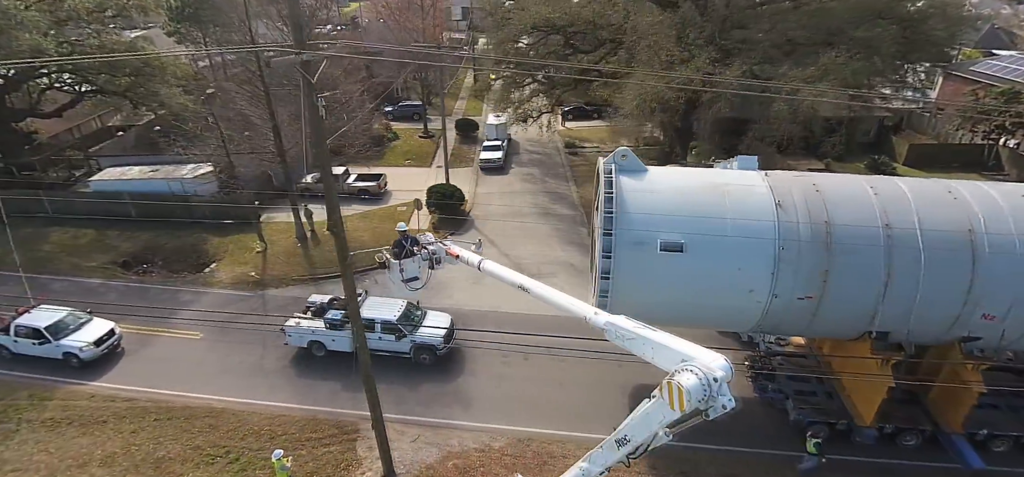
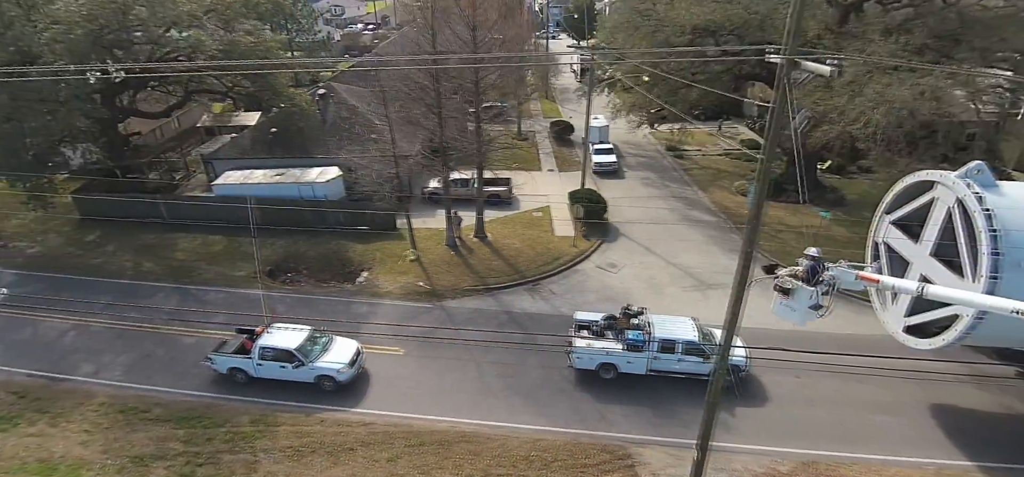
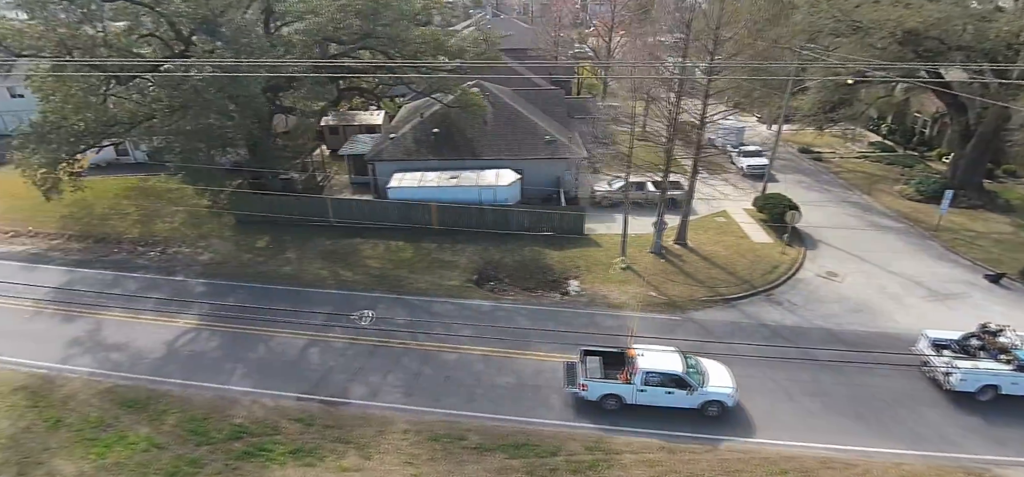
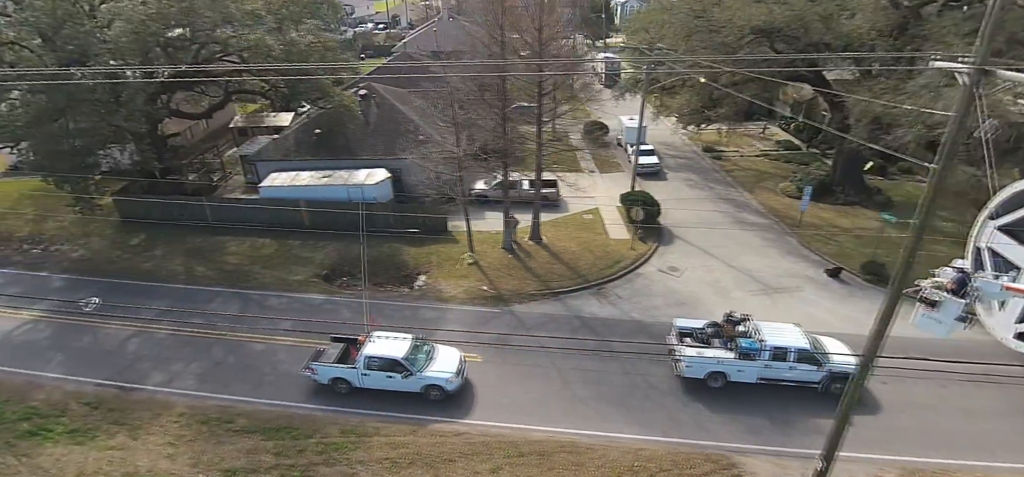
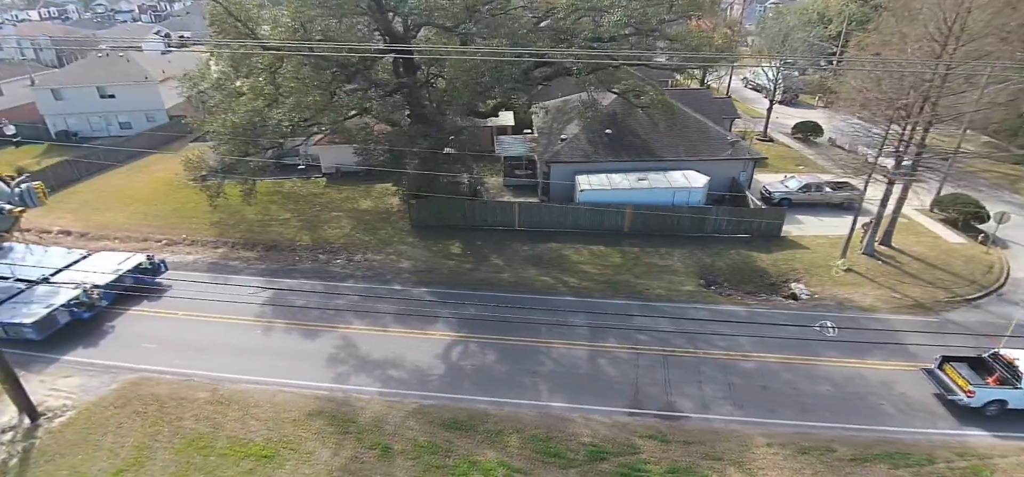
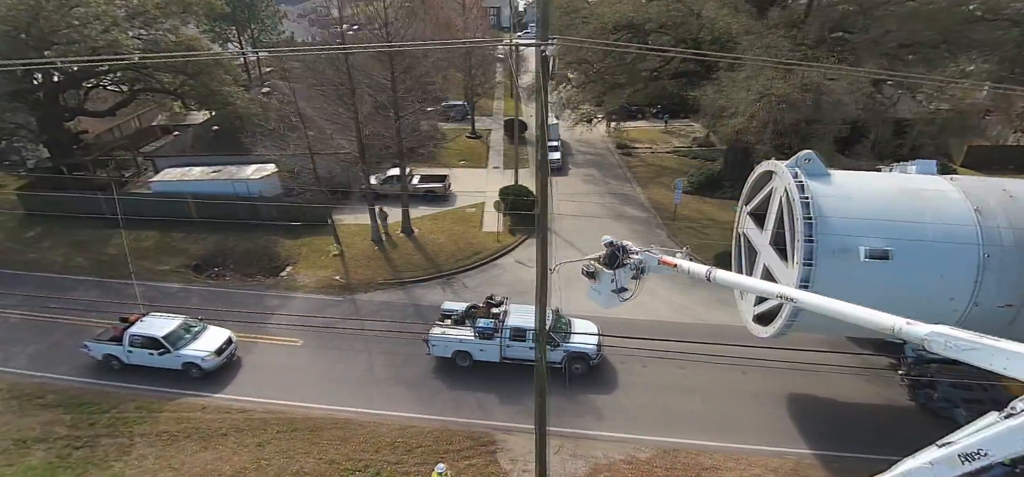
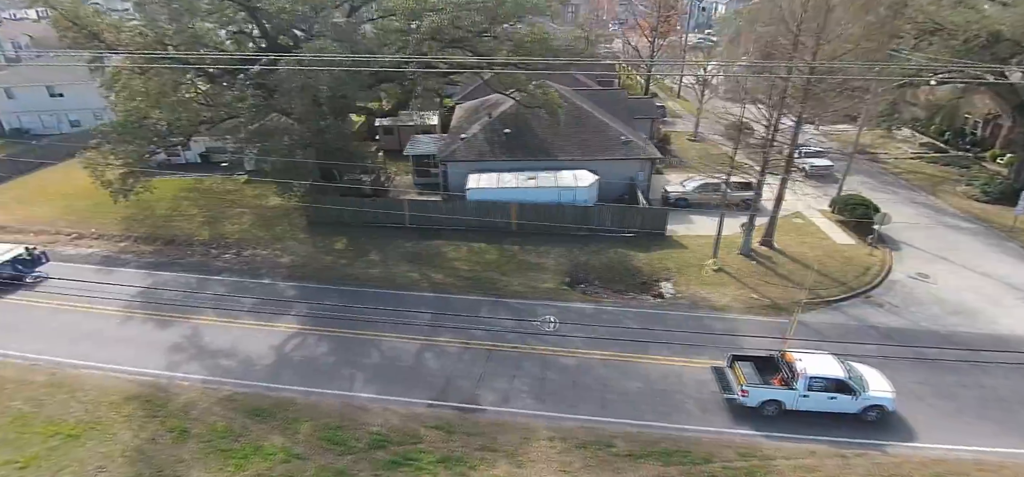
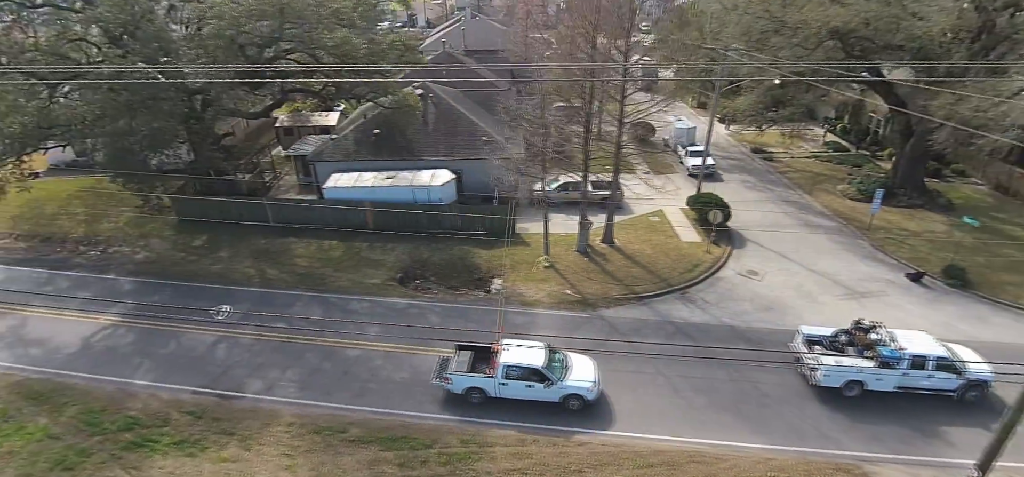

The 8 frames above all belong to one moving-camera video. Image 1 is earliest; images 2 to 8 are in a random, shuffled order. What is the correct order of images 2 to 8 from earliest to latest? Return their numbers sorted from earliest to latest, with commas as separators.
6, 2, 4, 8, 3, 7, 5
